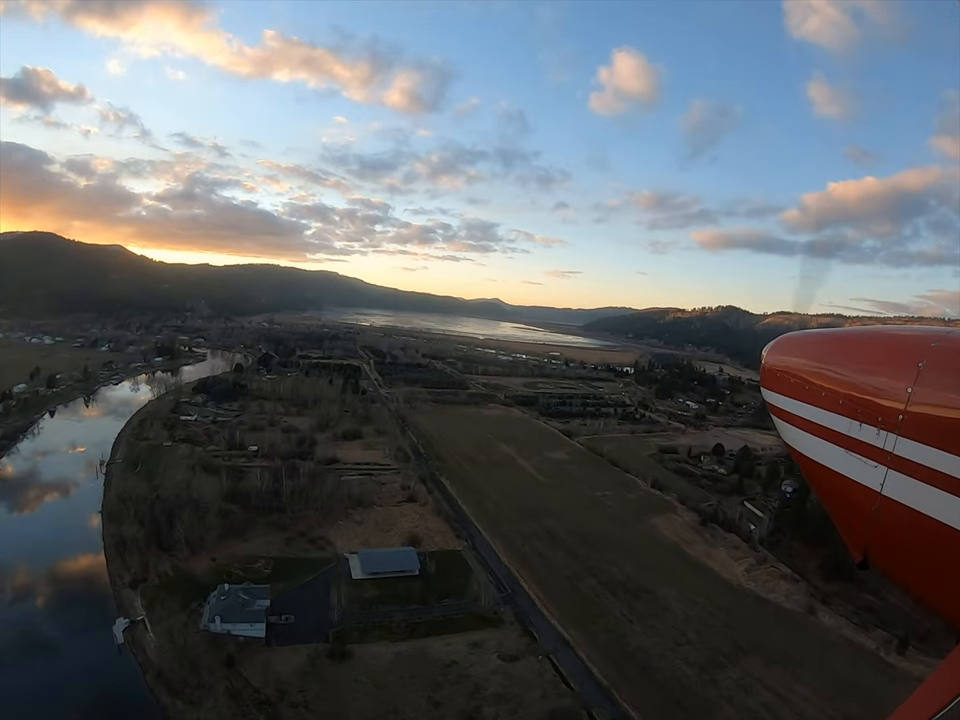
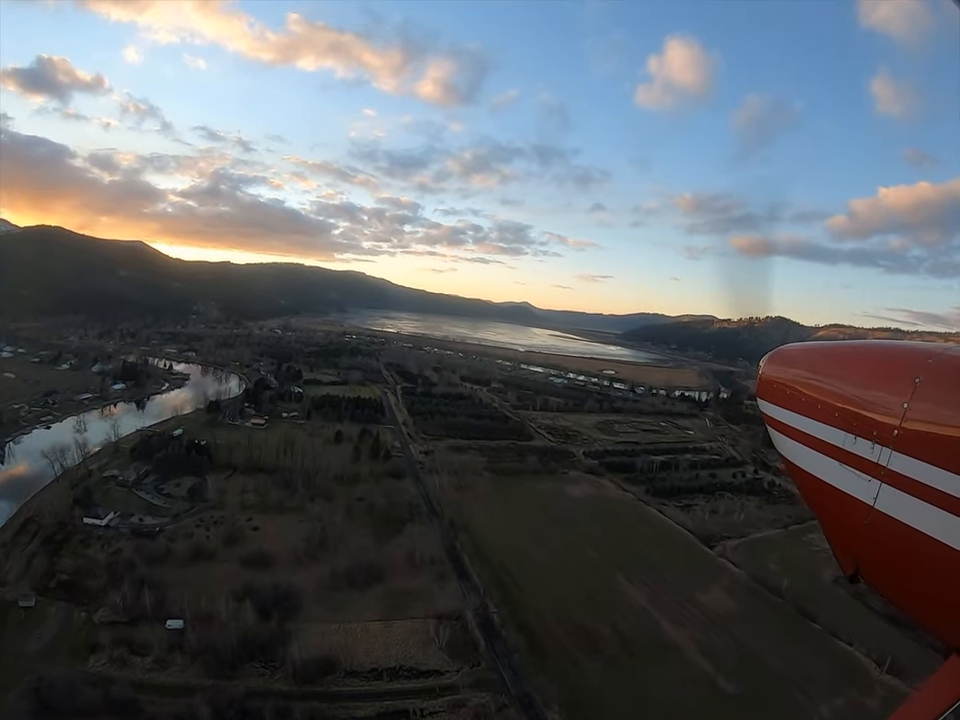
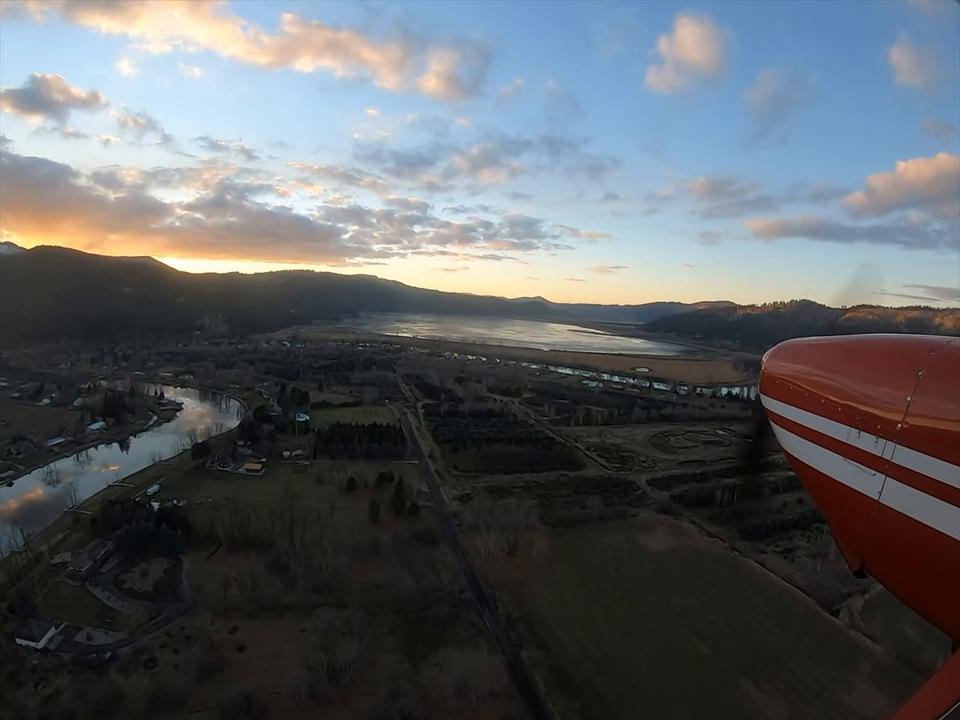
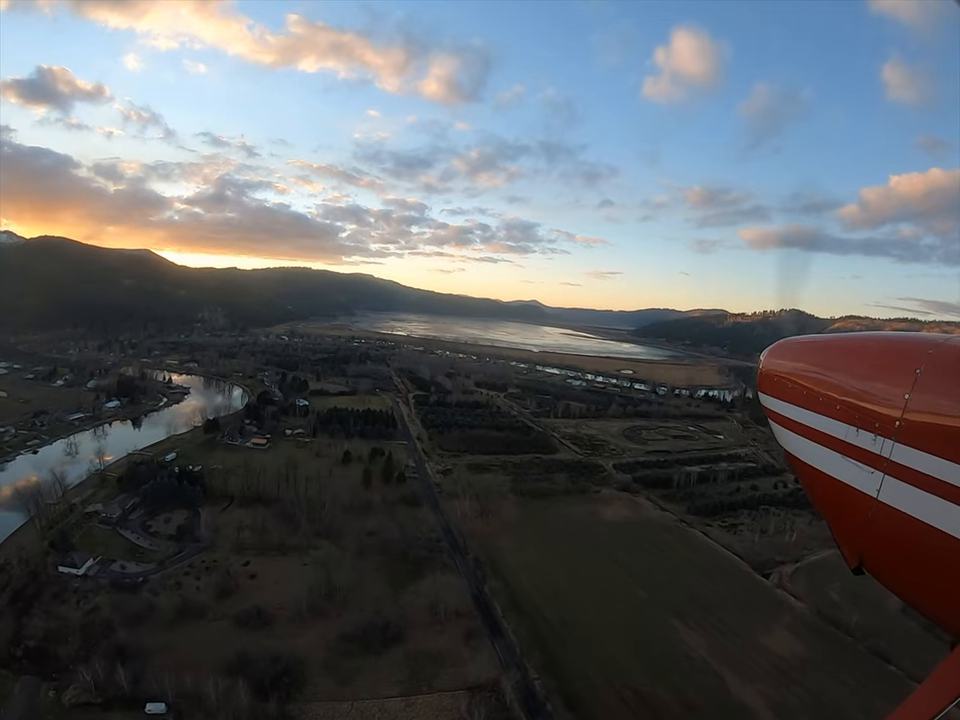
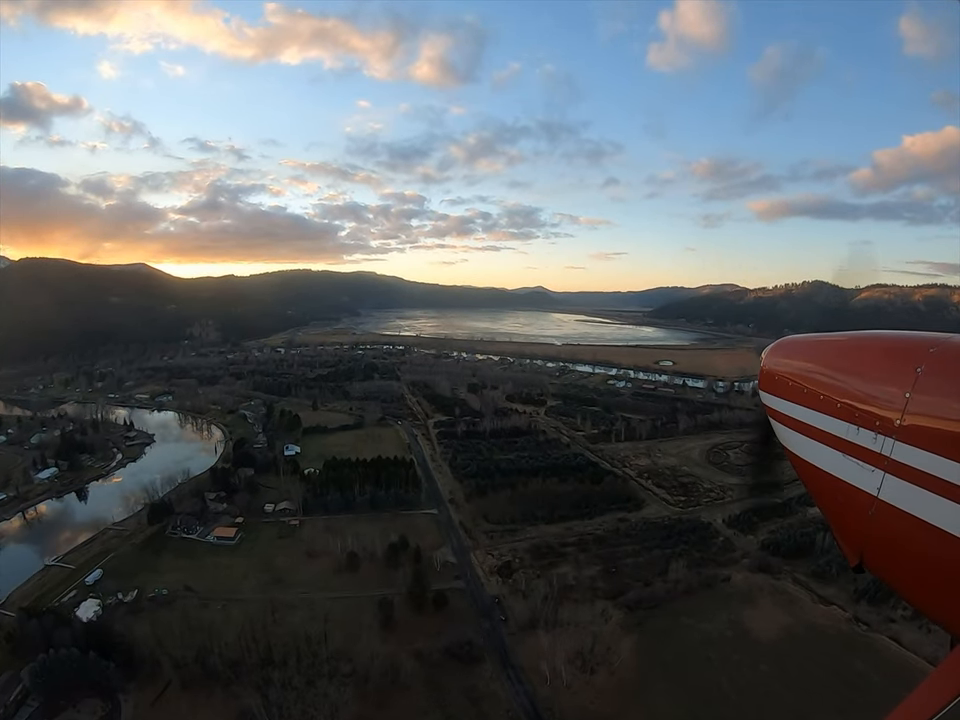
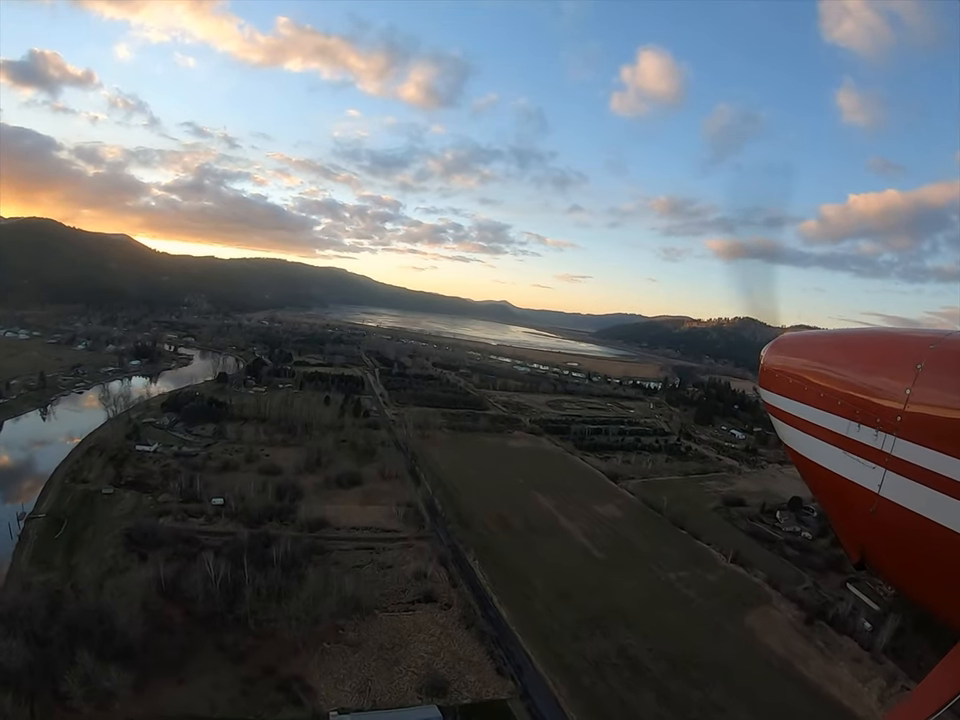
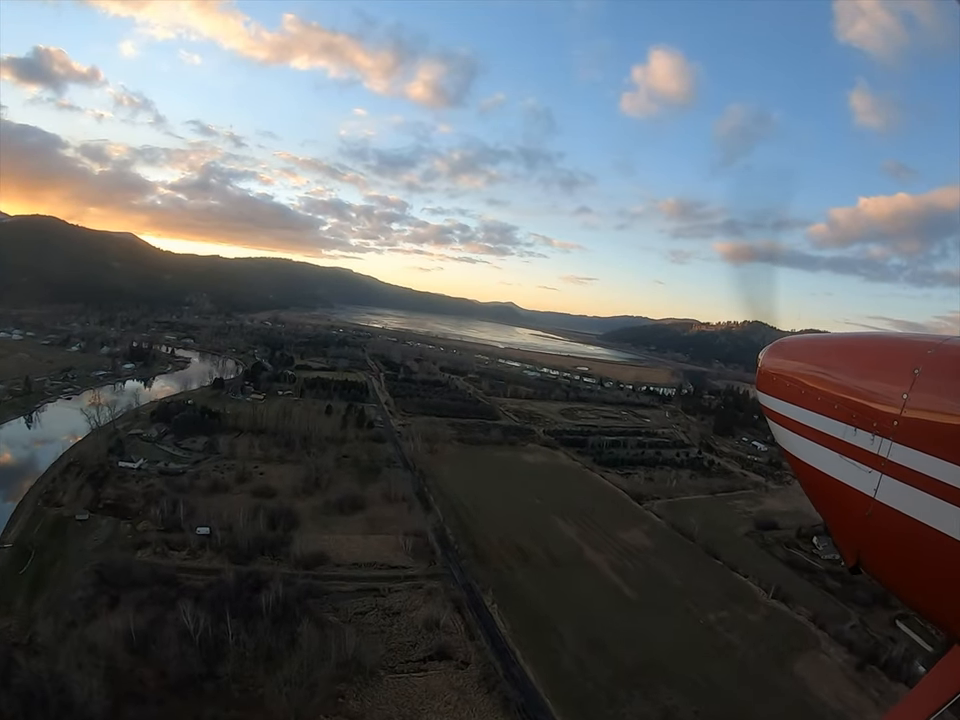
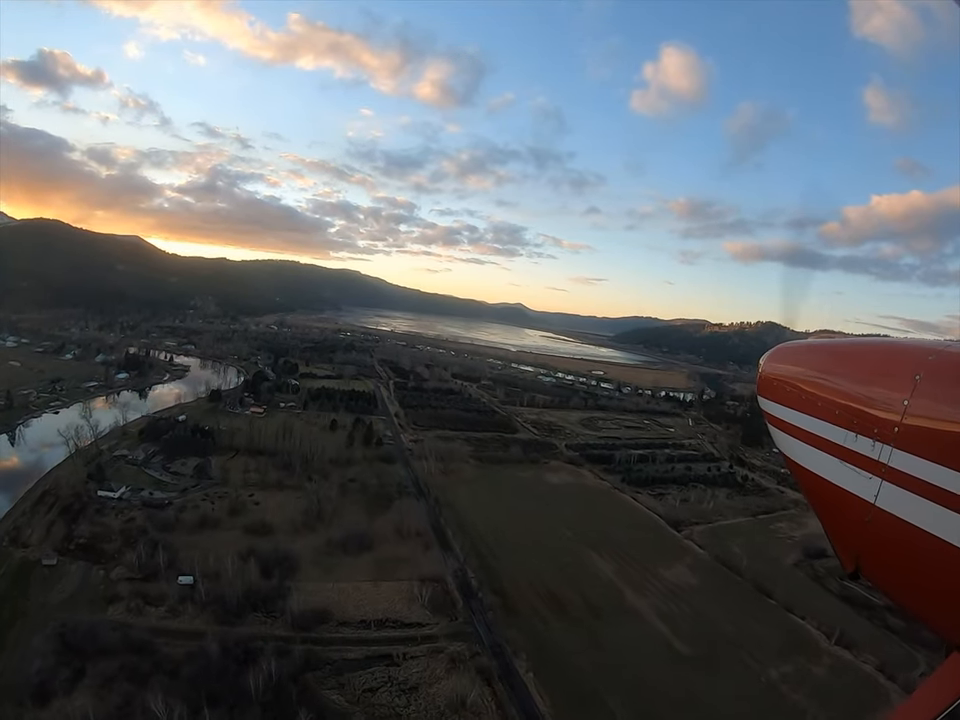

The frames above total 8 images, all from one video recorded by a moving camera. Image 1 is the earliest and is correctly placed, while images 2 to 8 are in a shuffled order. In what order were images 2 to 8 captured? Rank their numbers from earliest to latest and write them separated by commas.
6, 7, 8, 2, 4, 3, 5
